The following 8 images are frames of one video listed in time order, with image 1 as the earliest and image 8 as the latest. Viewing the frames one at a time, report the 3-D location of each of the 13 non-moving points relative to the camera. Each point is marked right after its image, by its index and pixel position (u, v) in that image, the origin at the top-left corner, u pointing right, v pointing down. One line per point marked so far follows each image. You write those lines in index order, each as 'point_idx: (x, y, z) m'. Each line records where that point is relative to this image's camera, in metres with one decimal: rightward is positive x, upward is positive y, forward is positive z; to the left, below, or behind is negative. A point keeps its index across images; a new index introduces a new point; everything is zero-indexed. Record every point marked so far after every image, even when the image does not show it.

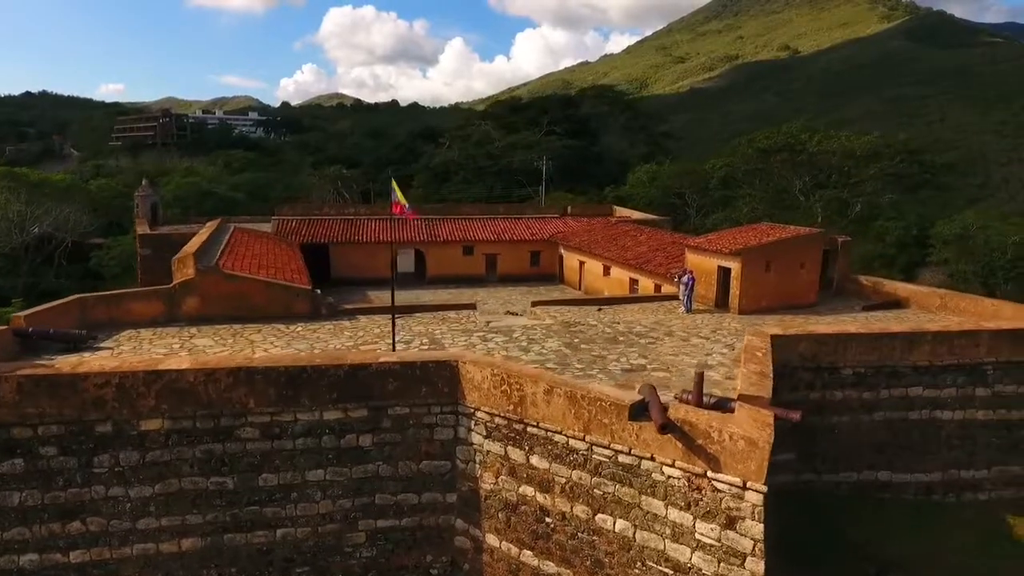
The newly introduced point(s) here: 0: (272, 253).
0: (-5.8, +0.8, +15.0) m
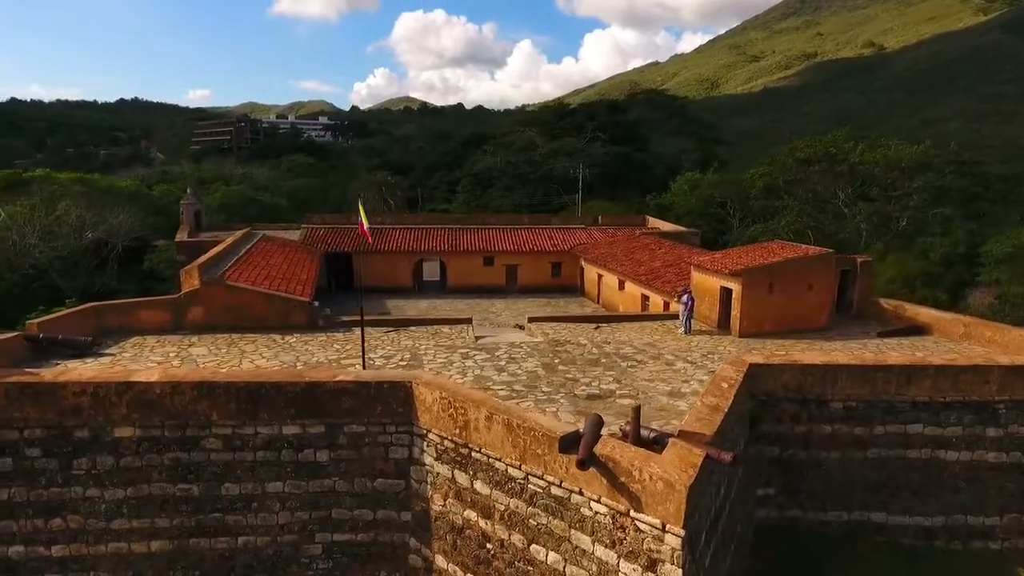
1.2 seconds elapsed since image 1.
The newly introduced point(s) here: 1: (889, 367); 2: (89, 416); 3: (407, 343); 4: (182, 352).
0: (-5.7, +0.6, +15.6) m
1: (+5.8, -1.2, +9.6) m
2: (-5.4, -1.6, +8.0) m
3: (-2.0, -1.0, +11.7) m
4: (-5.7, -1.1, +10.7) m
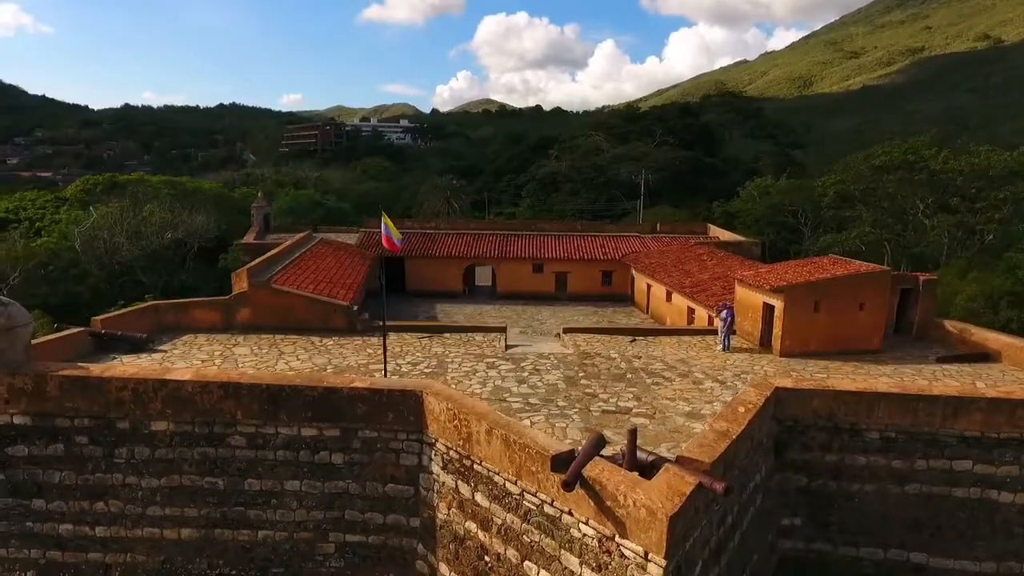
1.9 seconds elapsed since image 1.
0: (-4.6, +0.6, +16.3) m
1: (+6.0, -1.6, +8.9) m
2: (-5.3, -1.7, +8.7) m
3: (-1.4, -1.2, +11.9) m
4: (-5.2, -1.1, +11.4) m
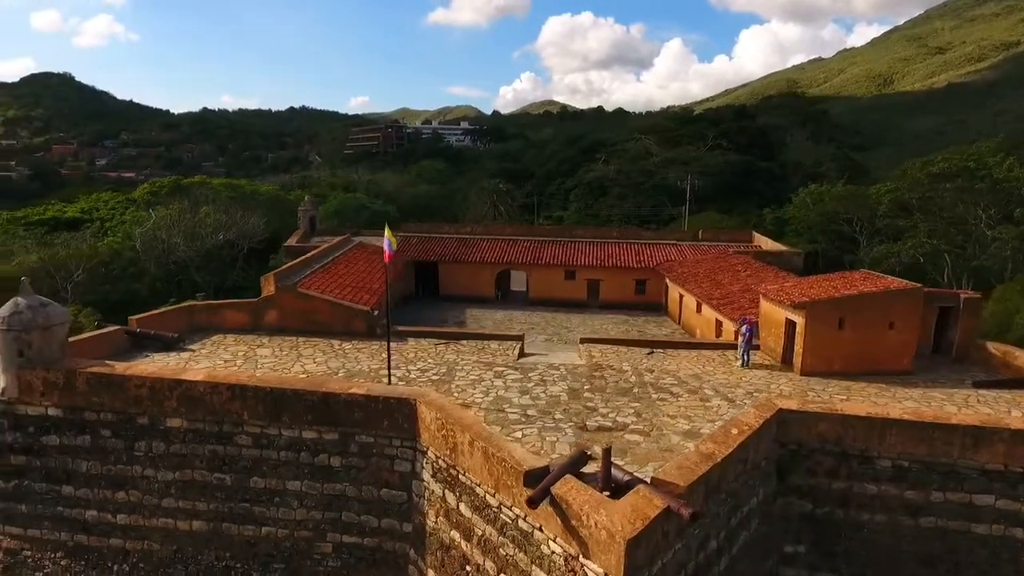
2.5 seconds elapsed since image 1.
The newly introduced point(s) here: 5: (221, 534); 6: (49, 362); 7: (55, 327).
0: (-3.9, +0.5, +16.7) m
1: (+5.9, -1.9, +8.4) m
2: (-5.4, -1.7, +9.2) m
3: (-1.2, -1.3, +12.1) m
4: (-5.0, -1.2, +11.9) m
5: (-4.3, -3.6, +9.2) m
6: (-7.0, -1.1, +9.5) m
7: (-7.0, -0.6, +9.6) m
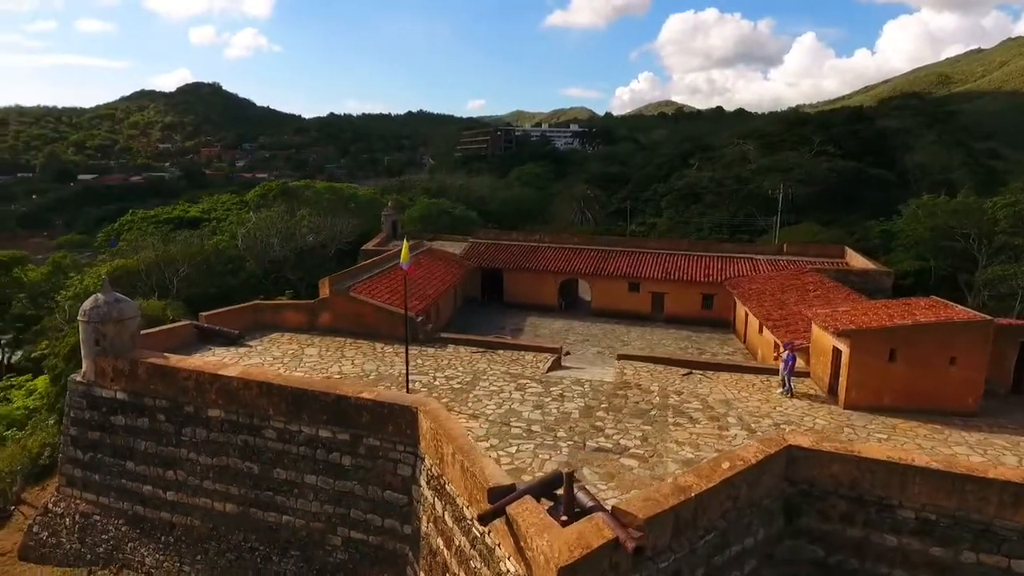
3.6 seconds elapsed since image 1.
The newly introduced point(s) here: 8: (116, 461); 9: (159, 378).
0: (-2.5, +0.3, +17.4) m
1: (+5.7, -2.3, +7.6) m
2: (-5.2, -1.8, +10.3) m
3: (-0.6, -1.5, +12.4) m
4: (-4.4, -1.3, +12.8) m
5: (-4.2, -3.7, +10.1) m
6: (-6.8, -1.1, +10.9) m
7: (-6.7, -0.6, +11.0) m
8: (-6.9, -3.0, +10.9) m
9: (-5.9, -1.5, +10.5) m
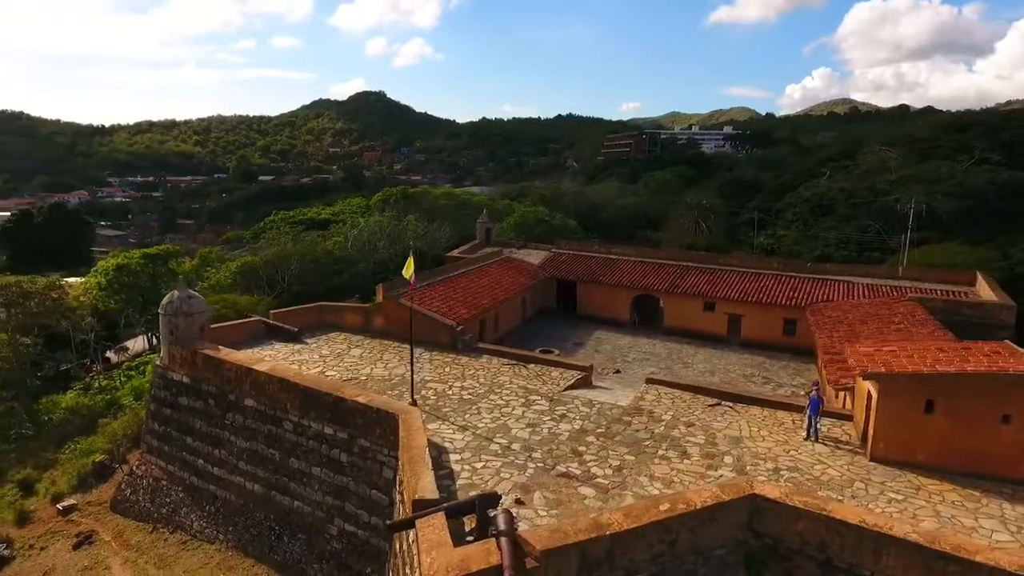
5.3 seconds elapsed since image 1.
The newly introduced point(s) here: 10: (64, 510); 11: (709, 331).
0: (-0.8, +0.1, +18.0) m
1: (+4.8, -2.9, +6.6) m
2: (-5.2, -1.8, +11.7) m
3: (-0.2, -1.8, +12.7) m
4: (-3.8, -1.4, +14.0) m
5: (-4.4, -3.8, +11.3) m
6: (-6.6, -1.1, +12.6) m
7: (-6.4, -0.5, +12.7) m
8: (-6.7, -3.0, +12.7) m
9: (-5.8, -1.5, +12.0) m
10: (-9.6, -4.8, +13.4) m
11: (+6.1, -1.3, +19.4) m
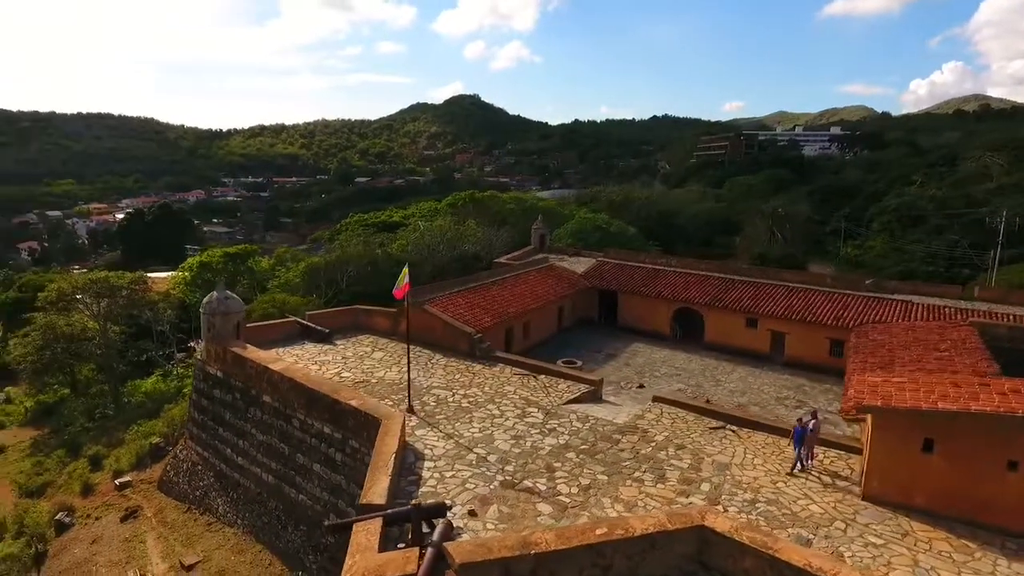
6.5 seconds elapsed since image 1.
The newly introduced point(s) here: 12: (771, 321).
0: (+0.2, -0.2, +18.2) m
1: (+4.0, -3.2, +6.1) m
2: (-5.2, -1.9, +12.6) m
3: (-0.1, -2.1, +12.9) m
4: (-3.5, -1.5, +14.7) m
5: (-4.5, -3.9, +12.1) m
6: (-6.4, -1.1, +13.7) m
7: (-6.2, -0.6, +13.8) m
8: (-6.6, -3.0, +13.8) m
9: (-5.7, -1.6, +13.1) m
10: (-9.4, -4.7, +15.0) m
11: (+7.1, -1.8, +18.7) m
12: (+7.5, -0.9, +18.1) m
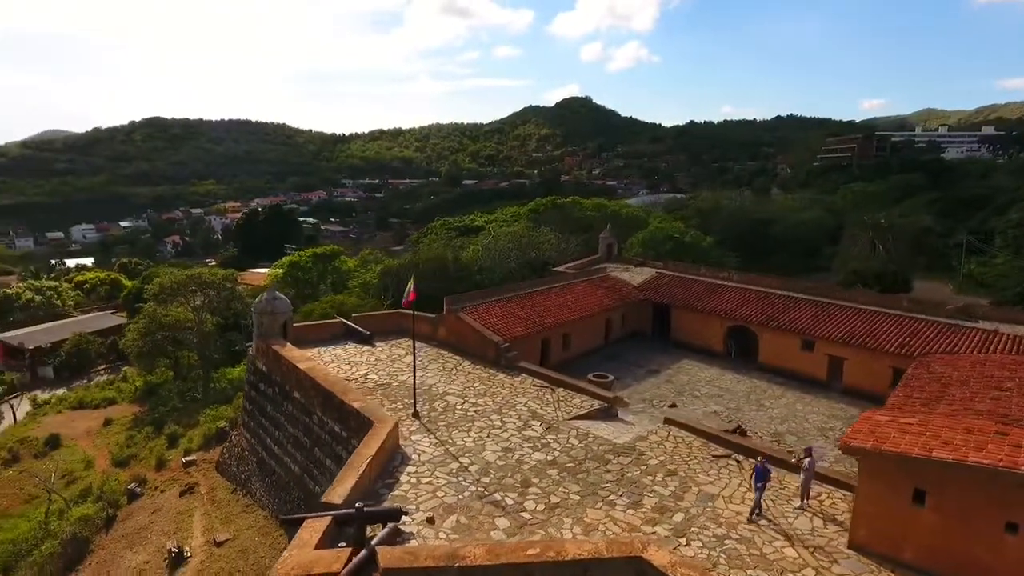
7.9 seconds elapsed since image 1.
0: (+1.4, -0.5, +18.3) m
1: (+2.9, -3.6, +5.7) m
2: (-4.9, -2.0, +13.7) m
3: (+0.1, -2.3, +13.1) m
4: (-2.8, -1.7, +15.5) m
5: (-4.4, -4.0, +13.1) m
6: (-5.9, -1.1, +15.0) m
7: (-5.7, -0.7, +15.1) m
8: (-6.1, -3.1, +15.1) m
9: (-5.4, -1.7, +14.2) m
10: (-8.7, -4.7, +16.8) m
11: (+8.2, -2.4, +17.5) m
12: (+8.6, -1.5, +16.9) m
